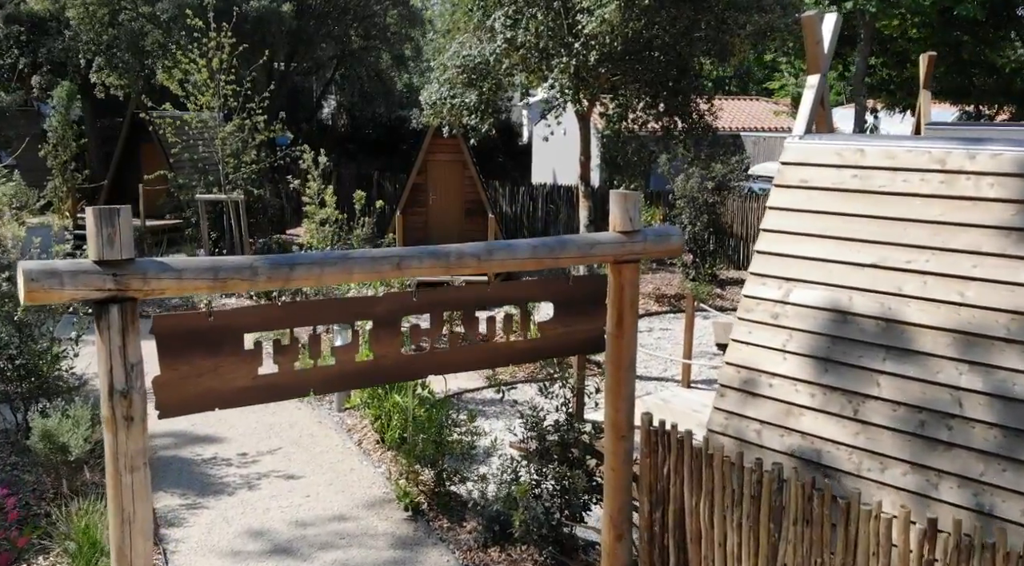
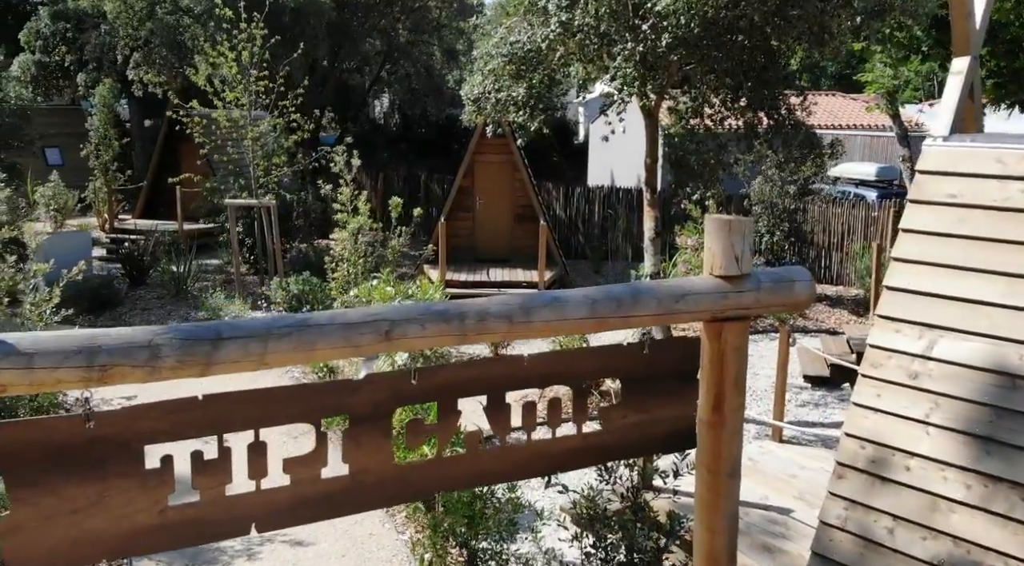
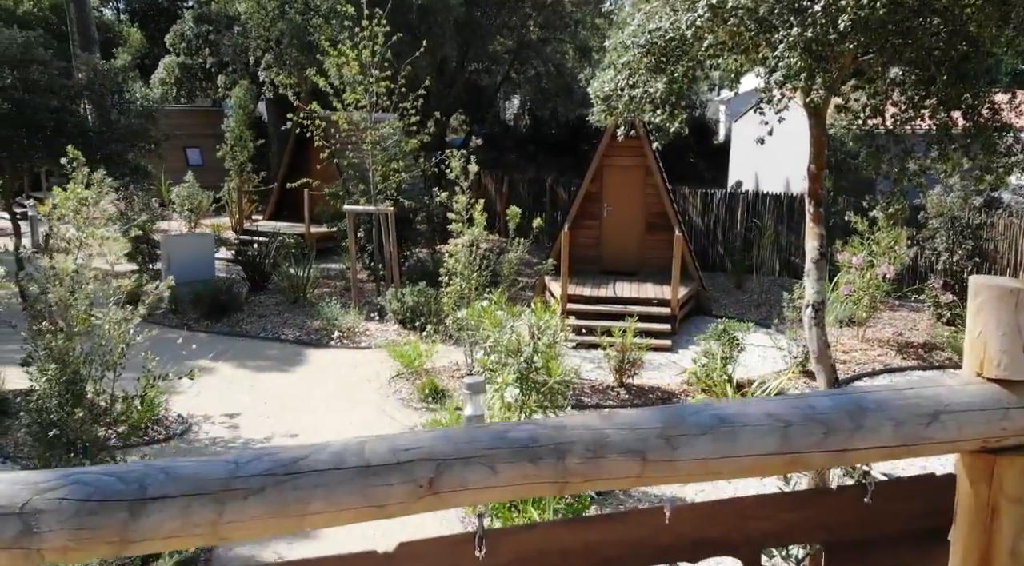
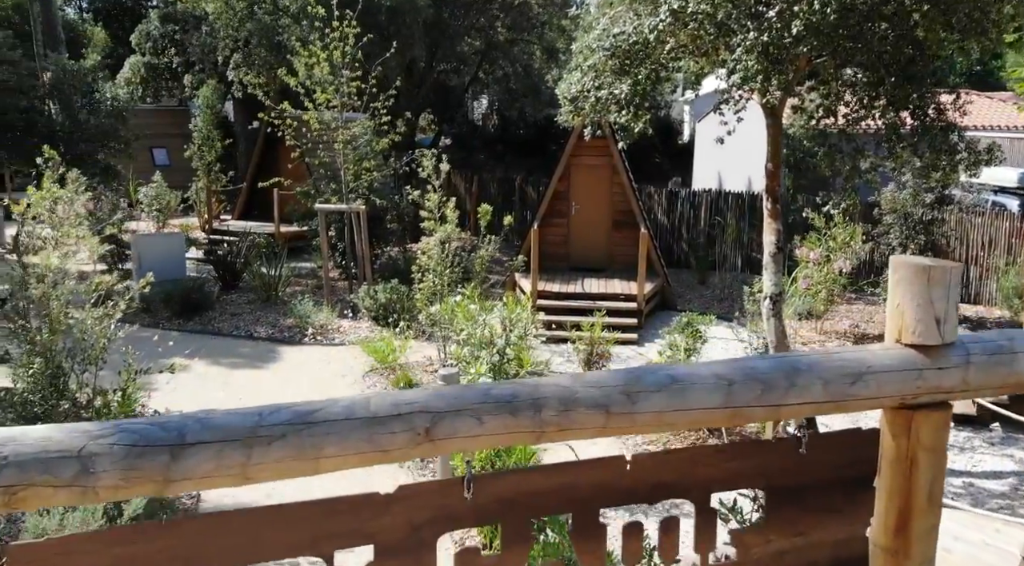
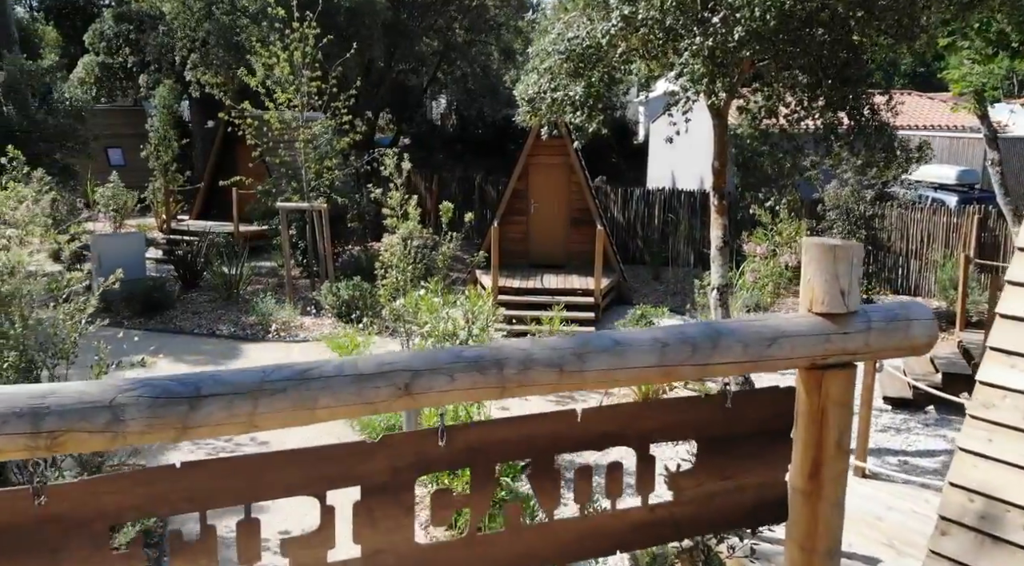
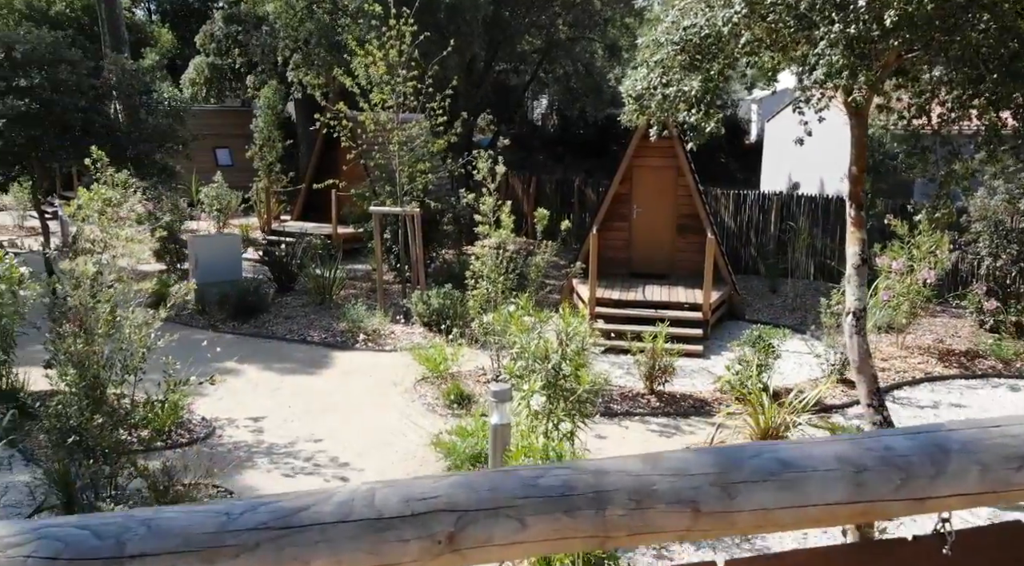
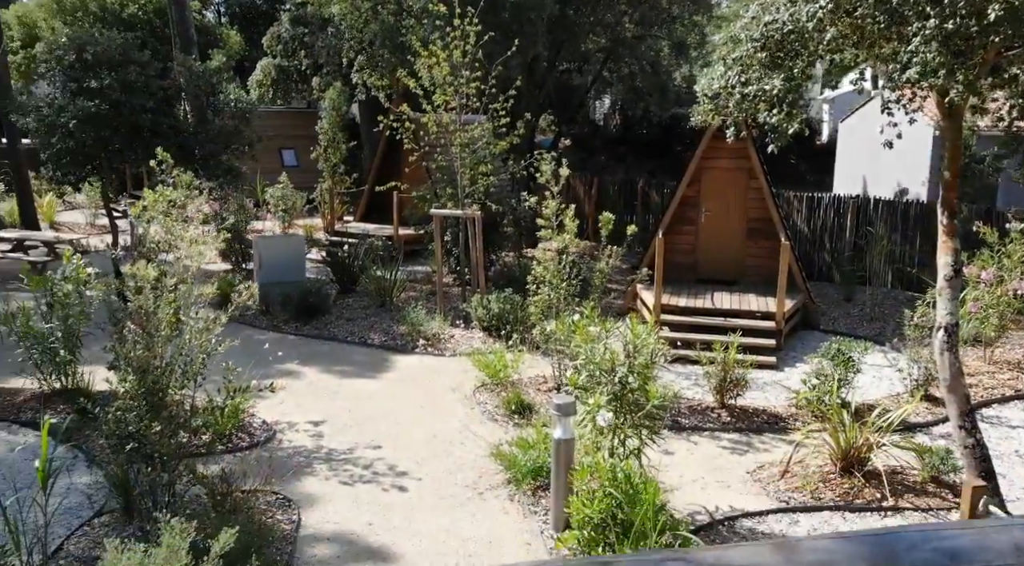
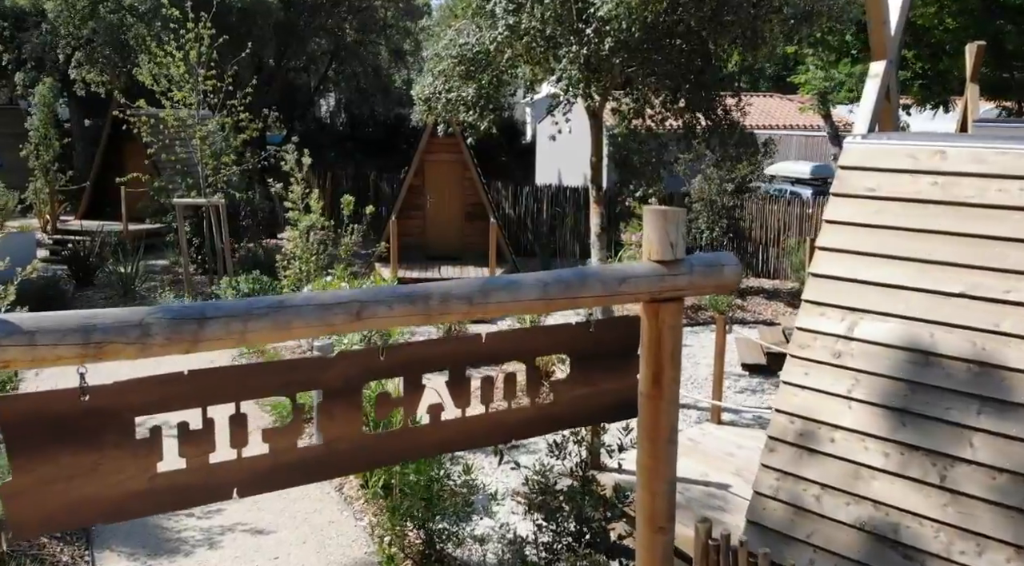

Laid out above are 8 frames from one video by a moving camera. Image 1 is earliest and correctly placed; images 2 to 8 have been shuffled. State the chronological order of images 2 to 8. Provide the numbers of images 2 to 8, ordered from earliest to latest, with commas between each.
8, 2, 5, 4, 3, 6, 7
